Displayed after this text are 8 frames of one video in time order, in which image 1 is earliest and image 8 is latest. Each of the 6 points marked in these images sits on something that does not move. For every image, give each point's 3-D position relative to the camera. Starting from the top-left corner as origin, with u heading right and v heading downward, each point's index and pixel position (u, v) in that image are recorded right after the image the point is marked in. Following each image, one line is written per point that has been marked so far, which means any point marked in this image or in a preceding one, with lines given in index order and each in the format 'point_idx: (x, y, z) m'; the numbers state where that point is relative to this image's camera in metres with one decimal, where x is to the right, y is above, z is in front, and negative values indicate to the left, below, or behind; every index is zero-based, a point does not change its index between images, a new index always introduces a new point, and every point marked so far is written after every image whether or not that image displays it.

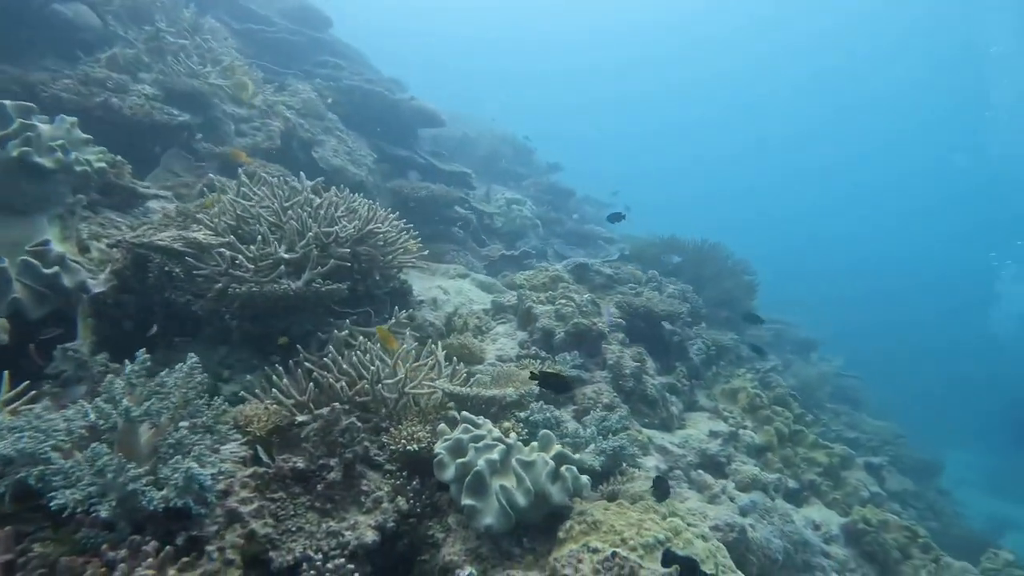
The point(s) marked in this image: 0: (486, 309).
0: (-0.3, -0.2, +5.5) m
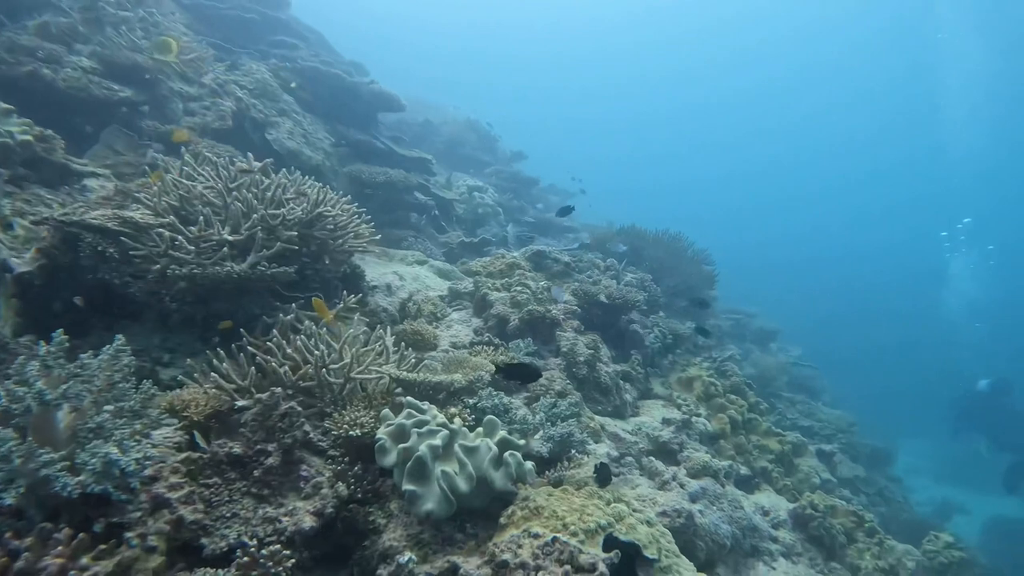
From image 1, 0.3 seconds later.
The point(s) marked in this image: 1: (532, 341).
0: (-0.7, -0.1, +5.5) m
1: (+0.1, -0.5, +4.9) m
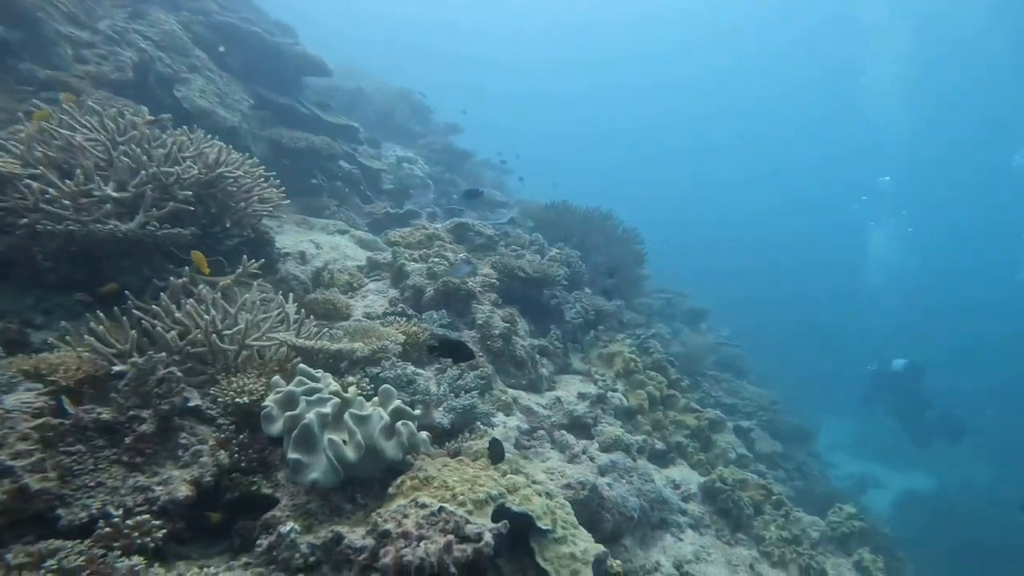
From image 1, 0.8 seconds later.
0: (-1.4, +0.2, +5.3) m
1: (-0.6, -0.2, +4.8) m
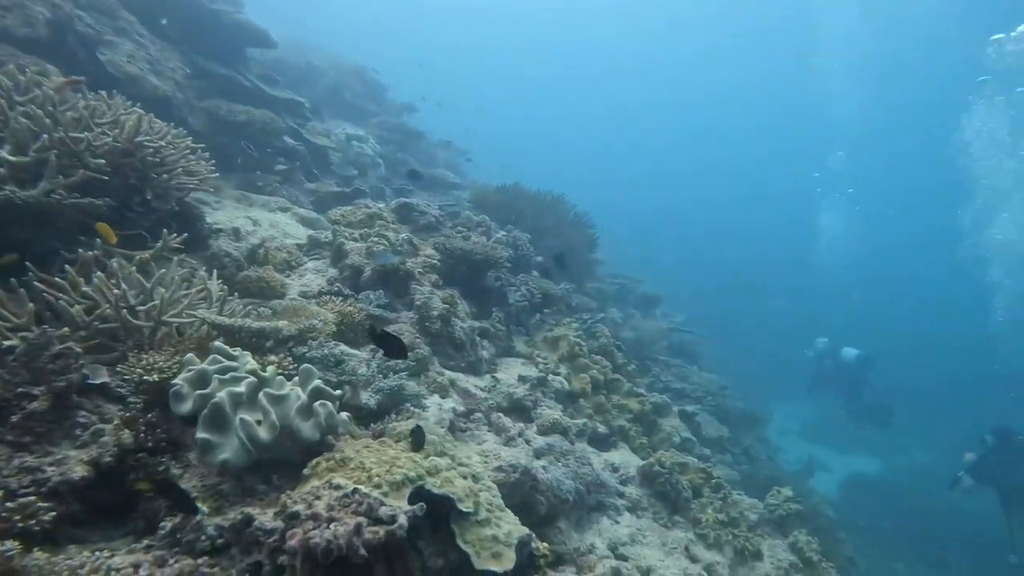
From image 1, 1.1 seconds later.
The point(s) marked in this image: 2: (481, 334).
0: (-2.0, +0.4, +5.2) m
1: (-1.1, -0.1, +4.7) m
2: (-0.4, -0.4, +5.4) m
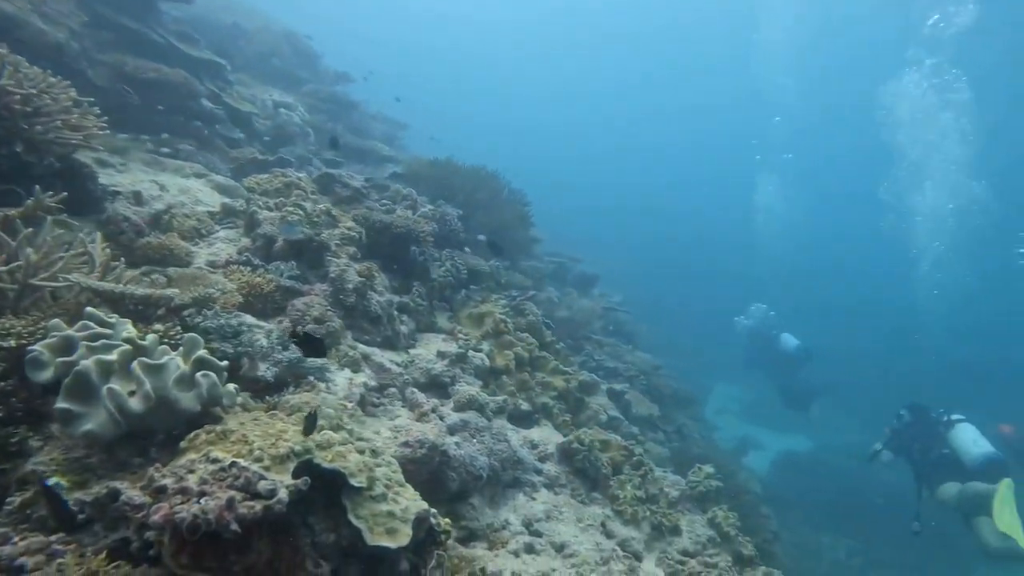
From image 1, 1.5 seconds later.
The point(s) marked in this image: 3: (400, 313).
0: (-2.6, +0.7, +4.9) m
1: (-1.8, +0.2, +4.6) m
2: (-1.1, -0.2, +5.2) m
3: (-1.0, -0.2, +5.1) m
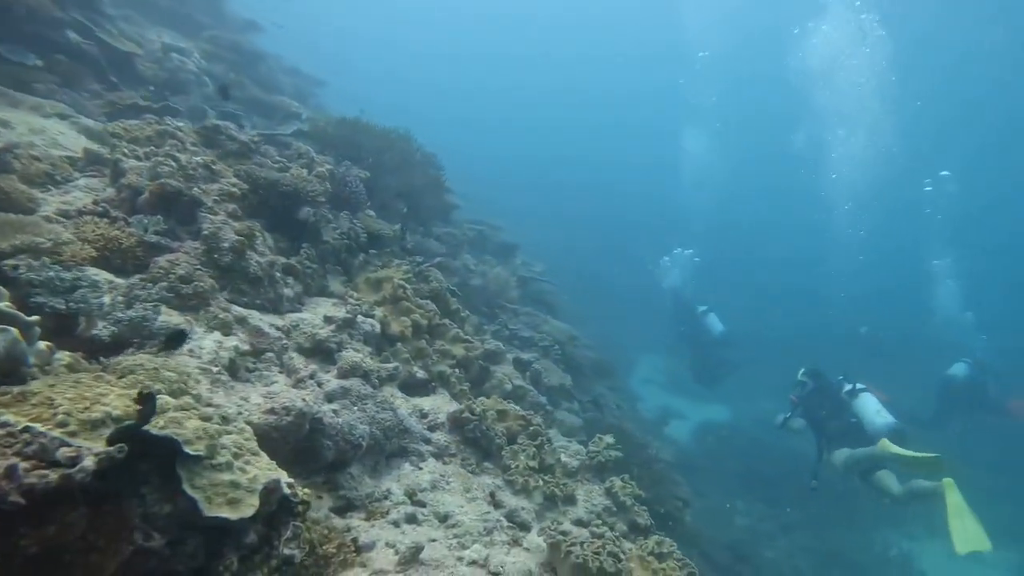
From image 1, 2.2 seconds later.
0: (-3.5, +1.0, +4.5) m
1: (-2.6, +0.5, +4.2) m
2: (-2.0, +0.2, +4.9) m
3: (-1.9, +0.1, +4.8) m
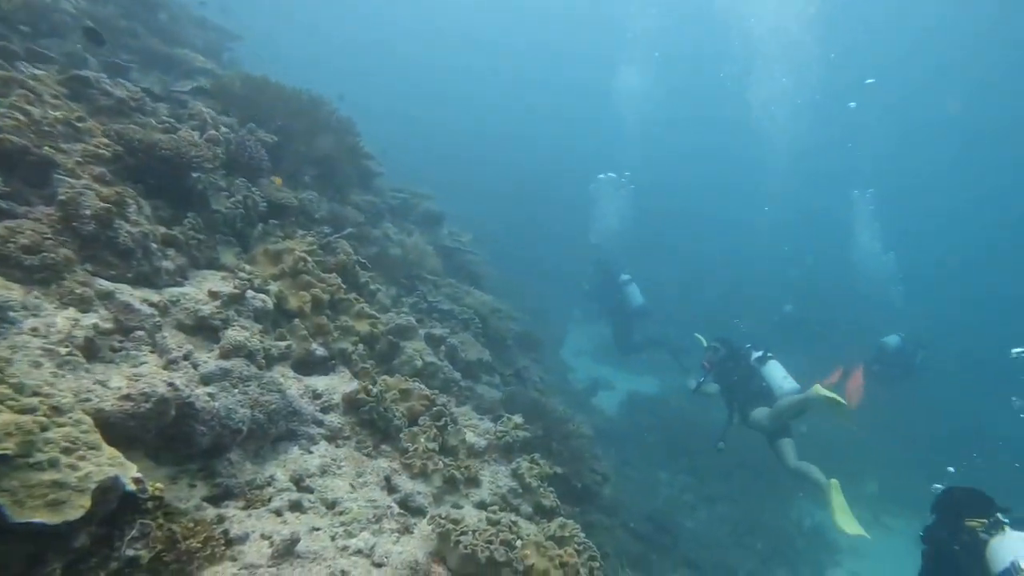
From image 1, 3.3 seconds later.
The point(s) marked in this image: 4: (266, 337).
0: (-4.3, +1.3, +3.9) m
1: (-3.3, +0.7, +3.7) m
2: (-2.8, +0.4, +4.5) m
3: (-2.7, +0.3, +4.4) m
4: (-2.0, -0.4, +4.4) m
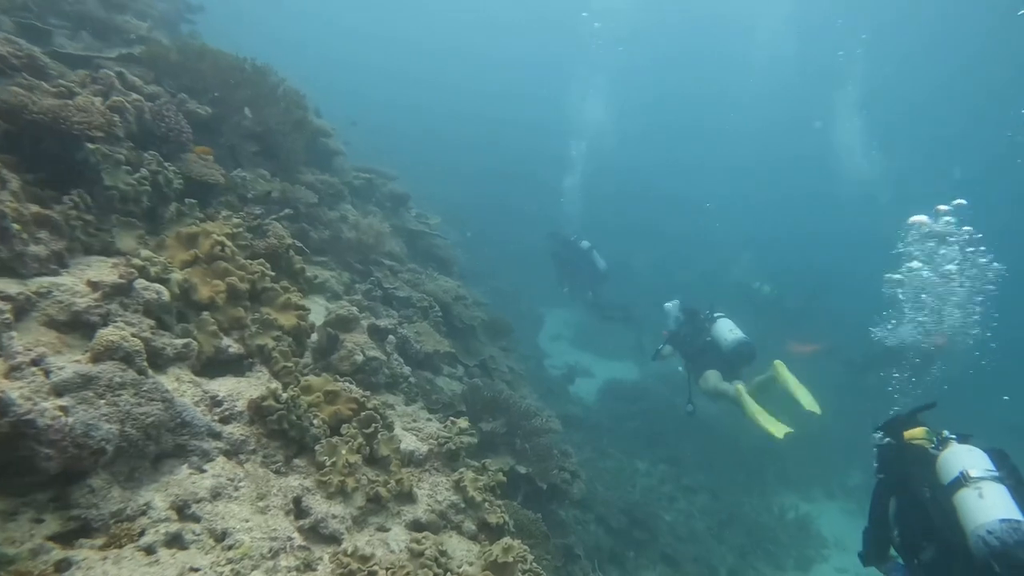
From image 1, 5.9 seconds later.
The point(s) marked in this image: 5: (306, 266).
0: (-4.8, +1.3, +3.1) m
1: (-3.8, +0.7, +2.9) m
2: (-3.3, +0.5, +3.7) m
3: (-3.2, +0.4, +3.7) m
4: (-2.5, -0.3, +3.7) m
5: (-2.3, +0.3, +6.5) m
